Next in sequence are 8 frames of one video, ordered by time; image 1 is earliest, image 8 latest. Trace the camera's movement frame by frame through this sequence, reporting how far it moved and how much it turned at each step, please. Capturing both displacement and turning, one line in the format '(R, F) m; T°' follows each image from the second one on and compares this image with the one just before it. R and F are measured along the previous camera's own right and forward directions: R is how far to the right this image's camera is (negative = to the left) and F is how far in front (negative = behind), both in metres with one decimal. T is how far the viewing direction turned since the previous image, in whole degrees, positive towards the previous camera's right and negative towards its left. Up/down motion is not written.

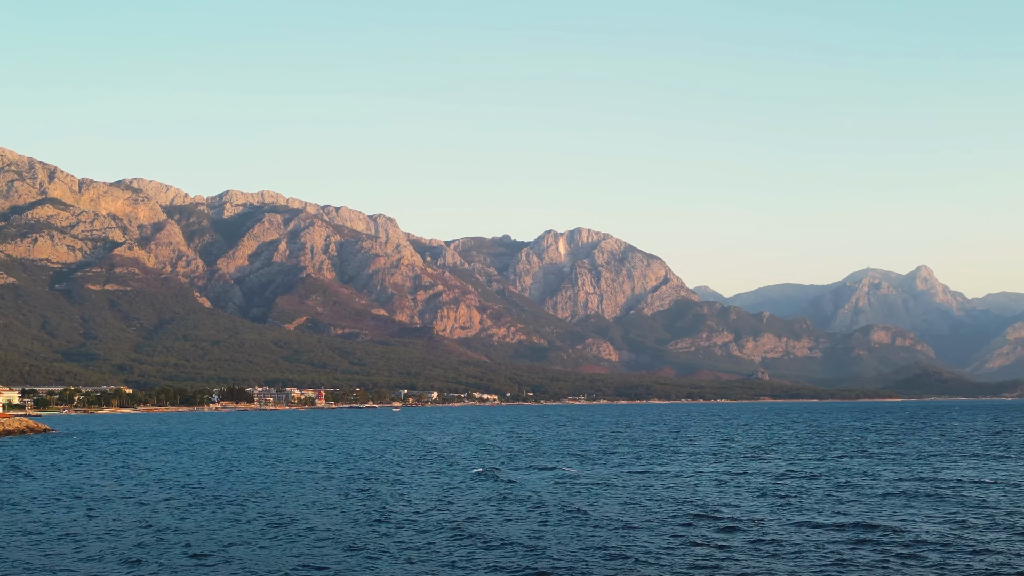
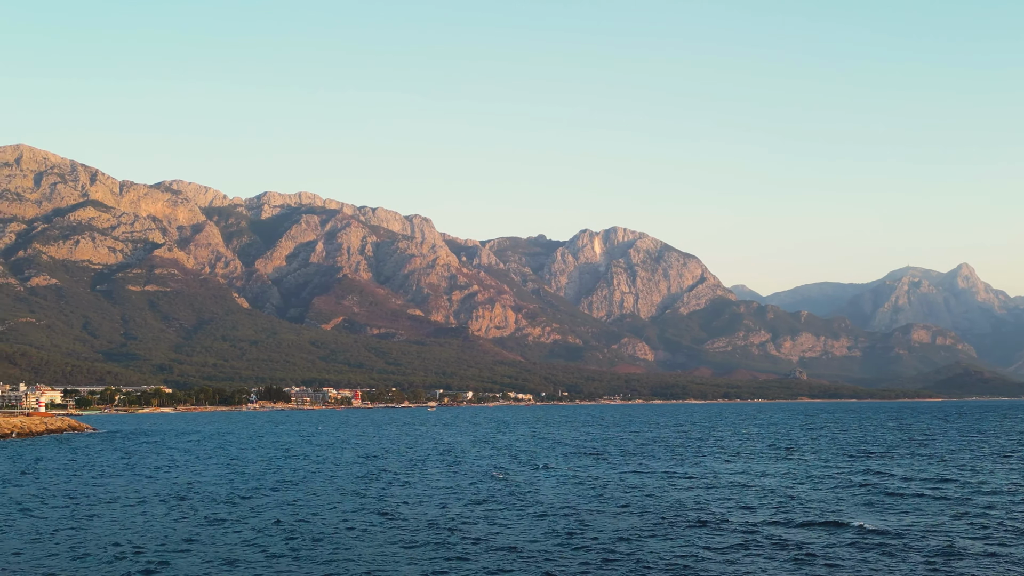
(+0.4, +0.6) m; -2°
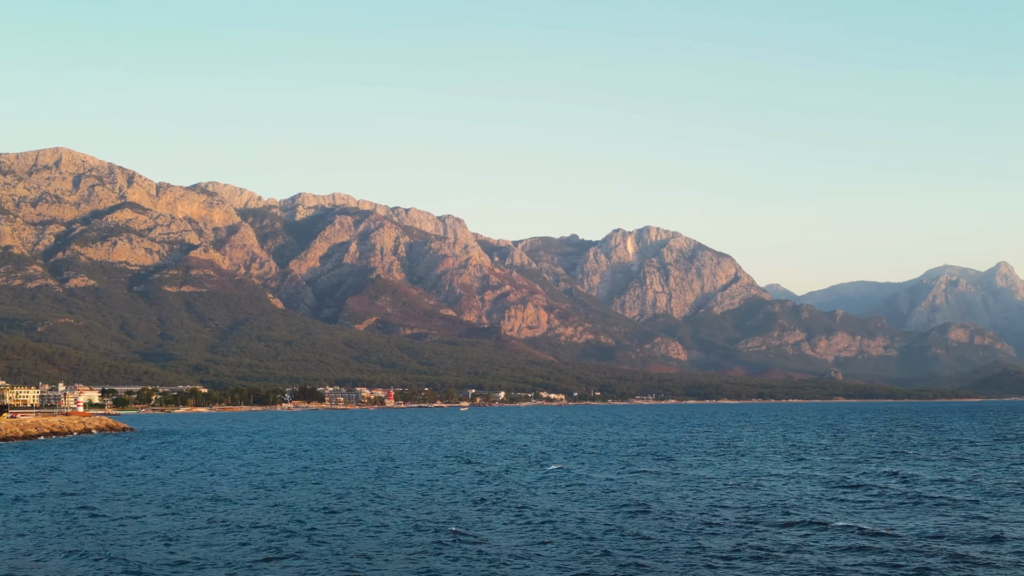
(+0.4, +0.3) m; -2°
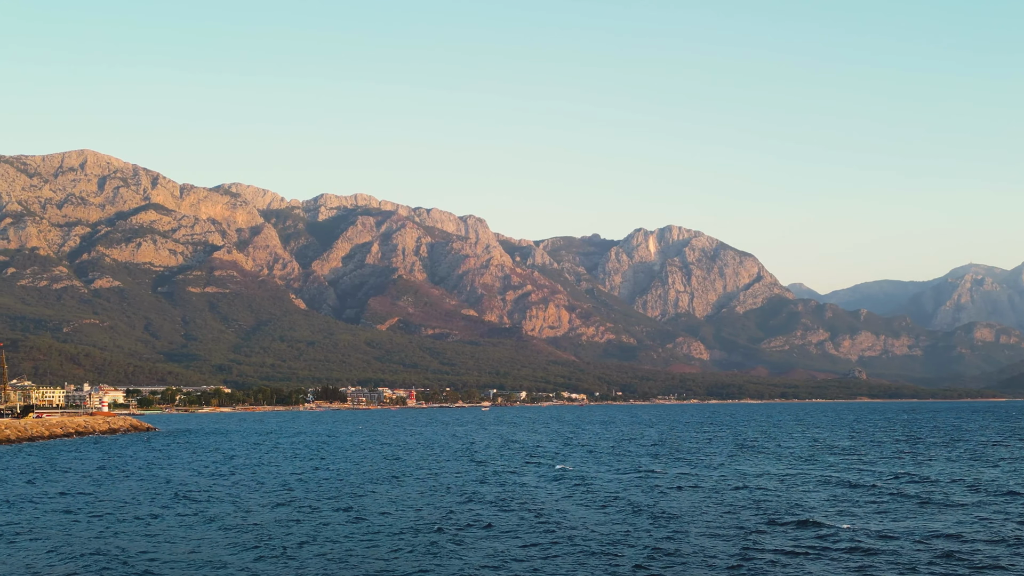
(+0.3, +0.2) m; -1°
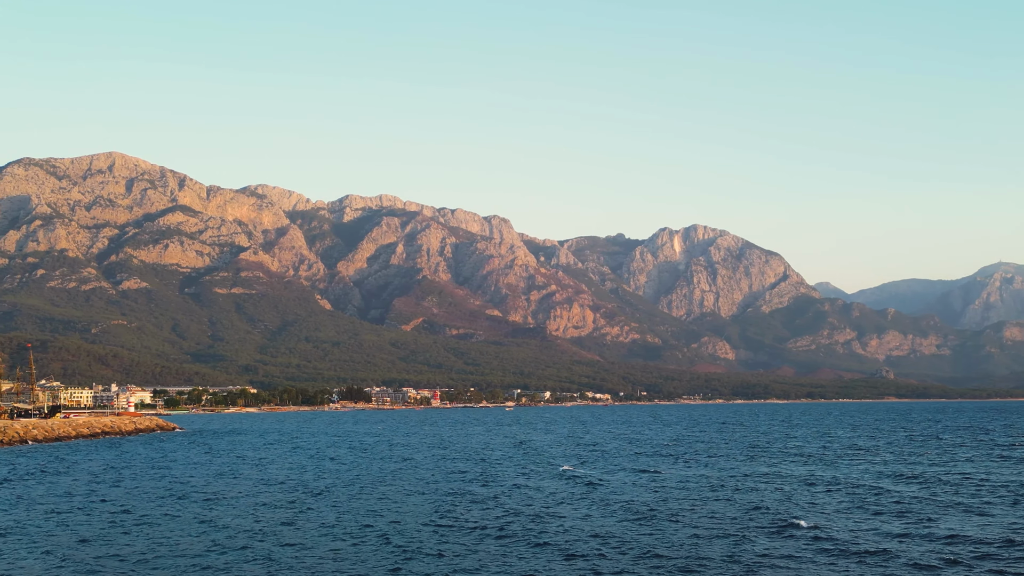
(+0.4, +0.3) m; -1°
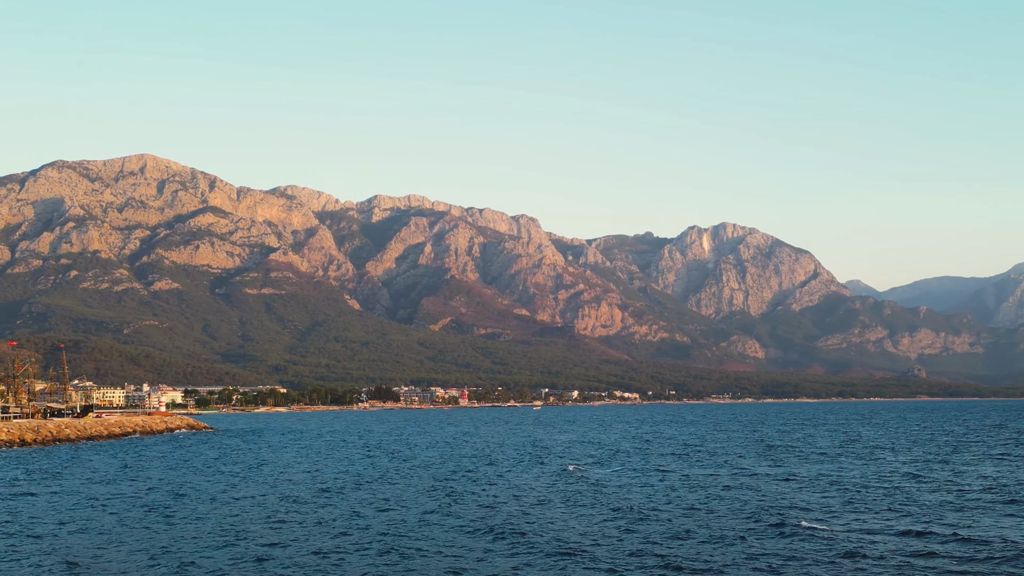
(+0.4, 0.0) m; -2°
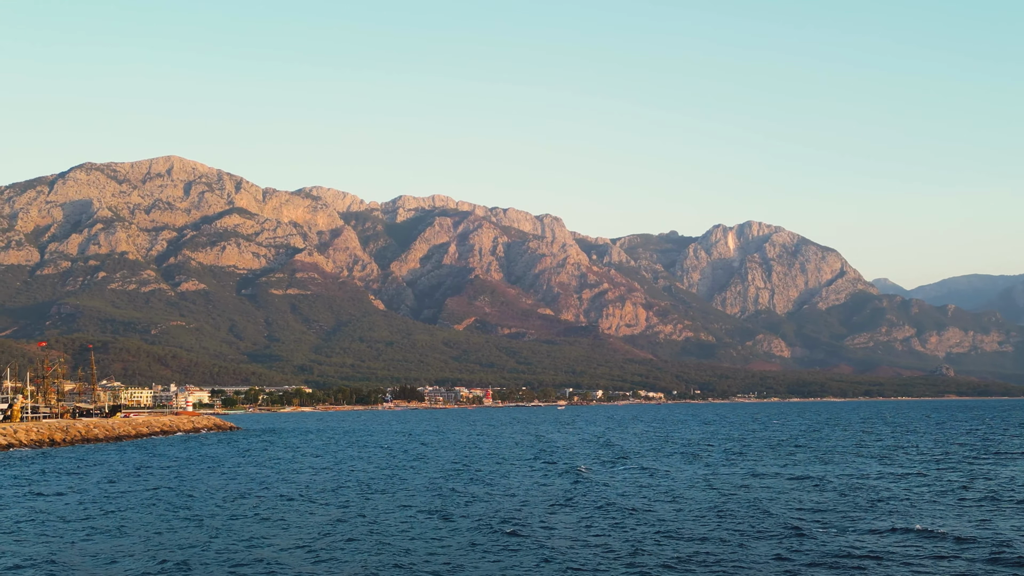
(+0.3, -0.2) m; -1°
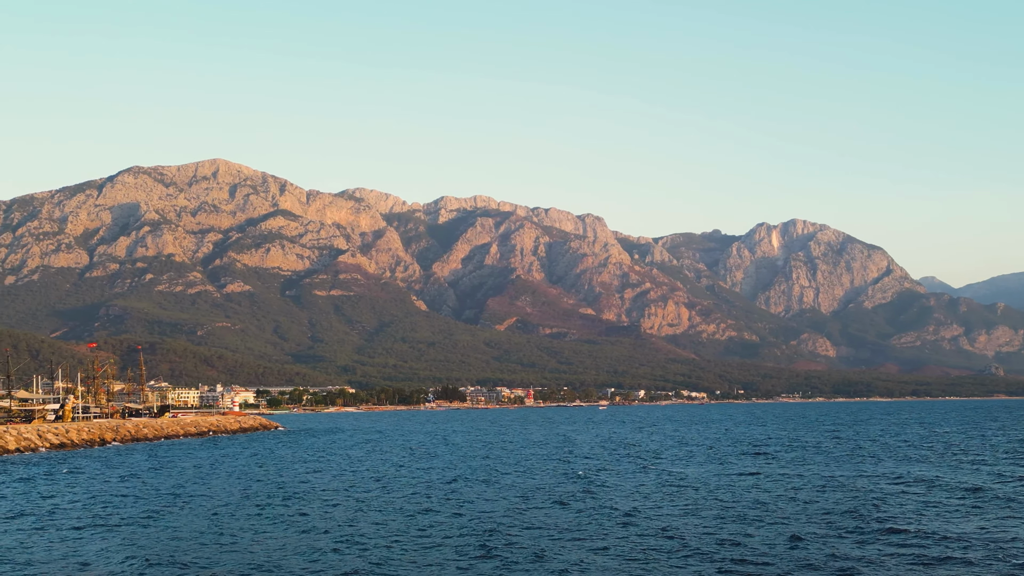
(+0.5, -0.7) m; -3°
